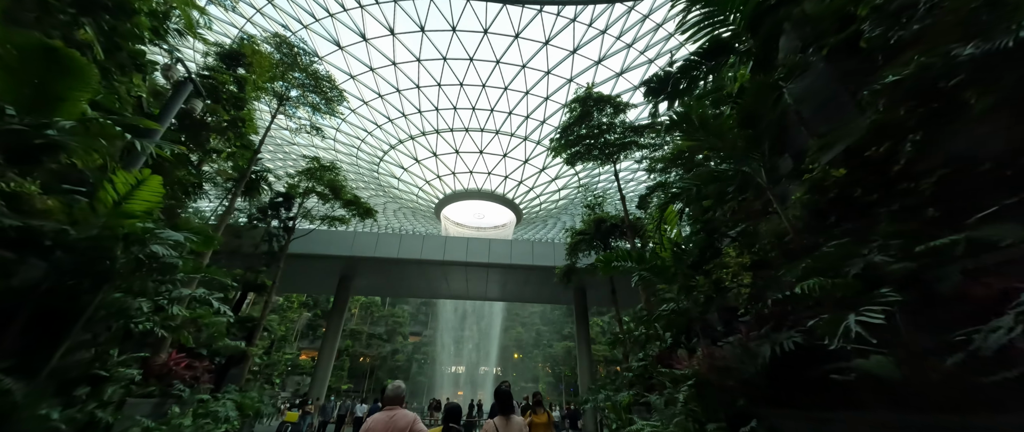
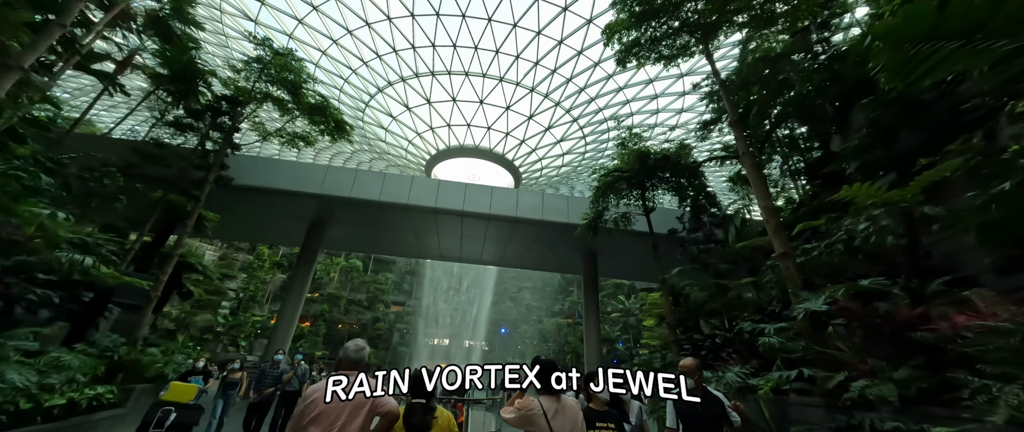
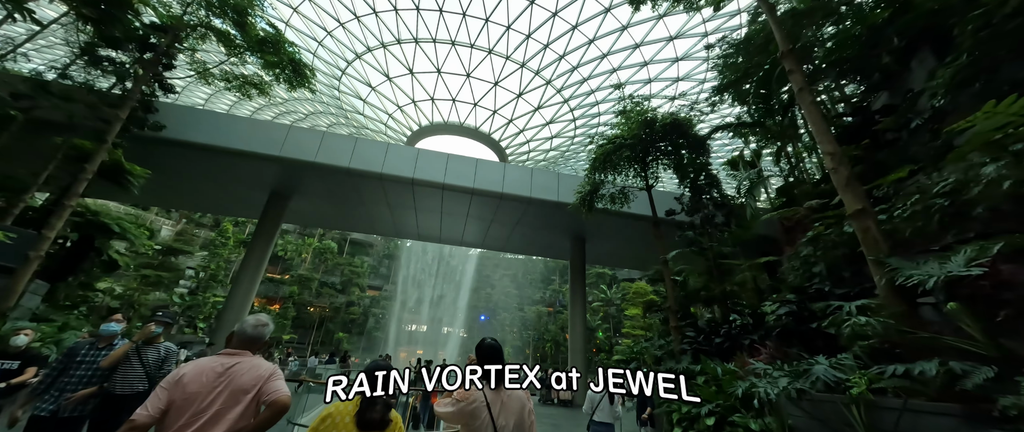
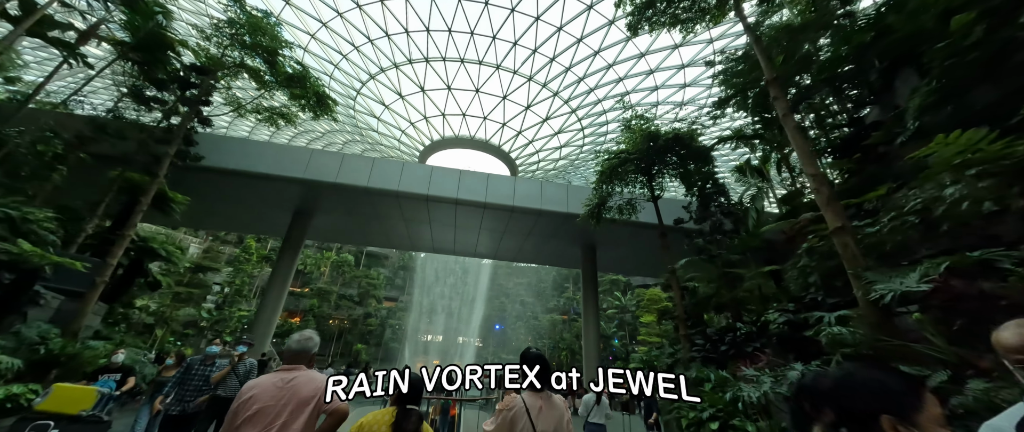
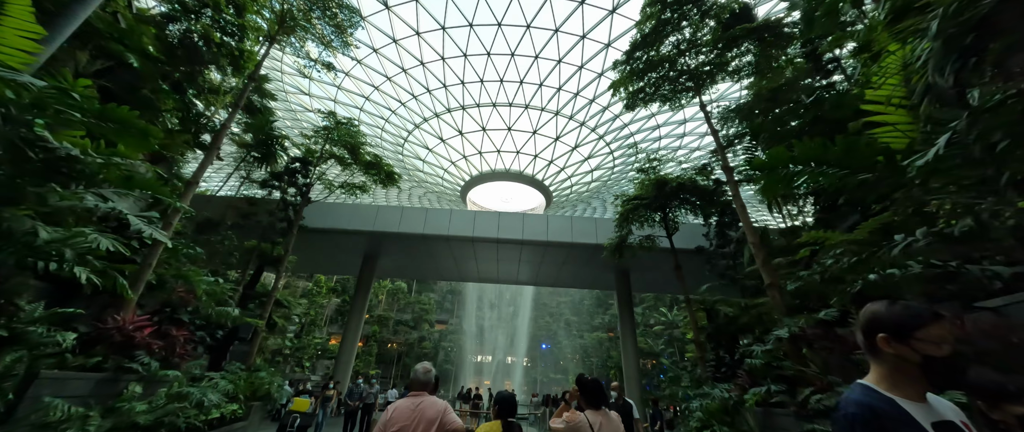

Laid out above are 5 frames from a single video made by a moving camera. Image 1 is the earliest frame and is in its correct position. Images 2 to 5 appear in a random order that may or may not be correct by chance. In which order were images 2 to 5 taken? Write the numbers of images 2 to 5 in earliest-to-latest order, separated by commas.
5, 2, 4, 3
